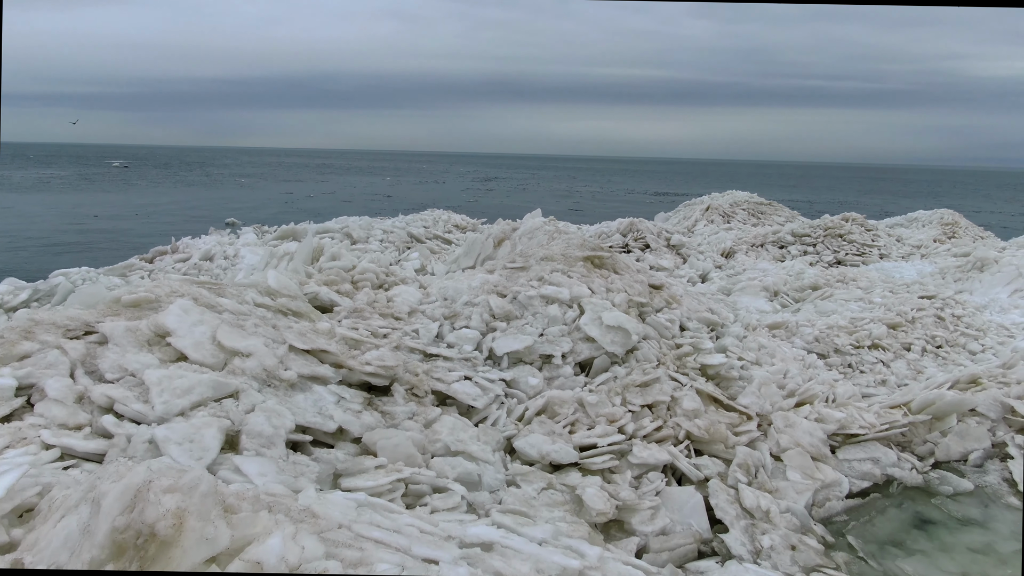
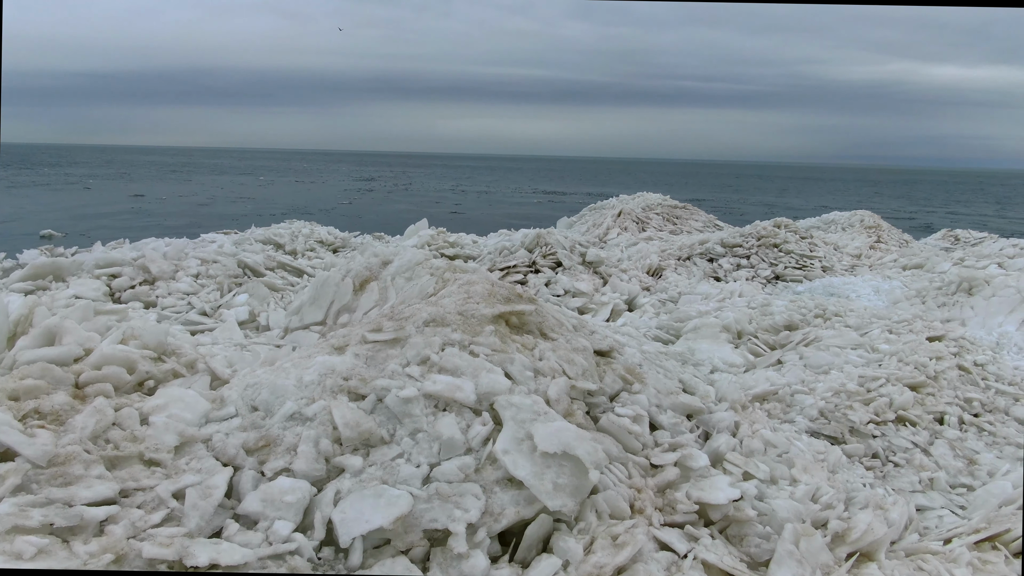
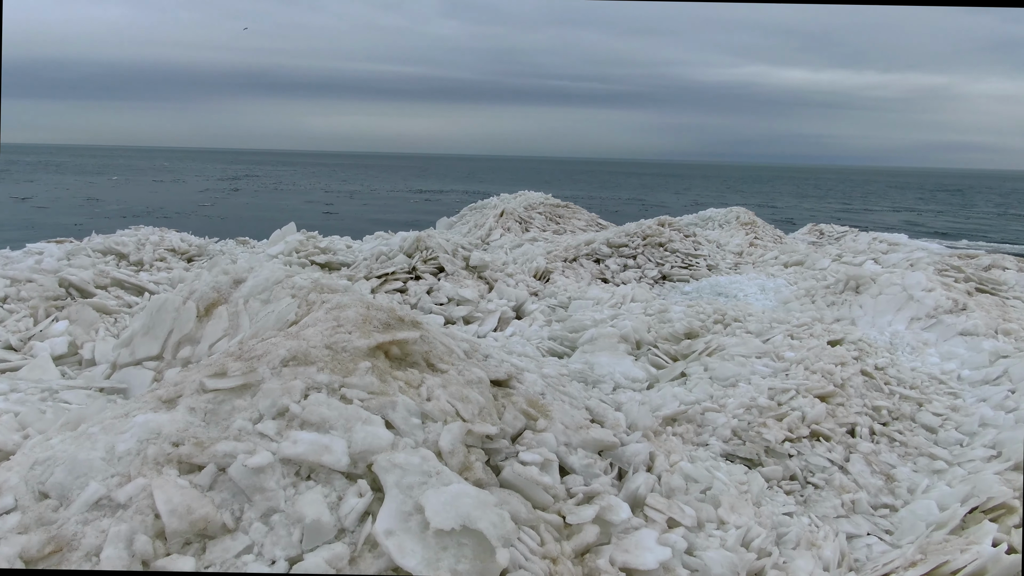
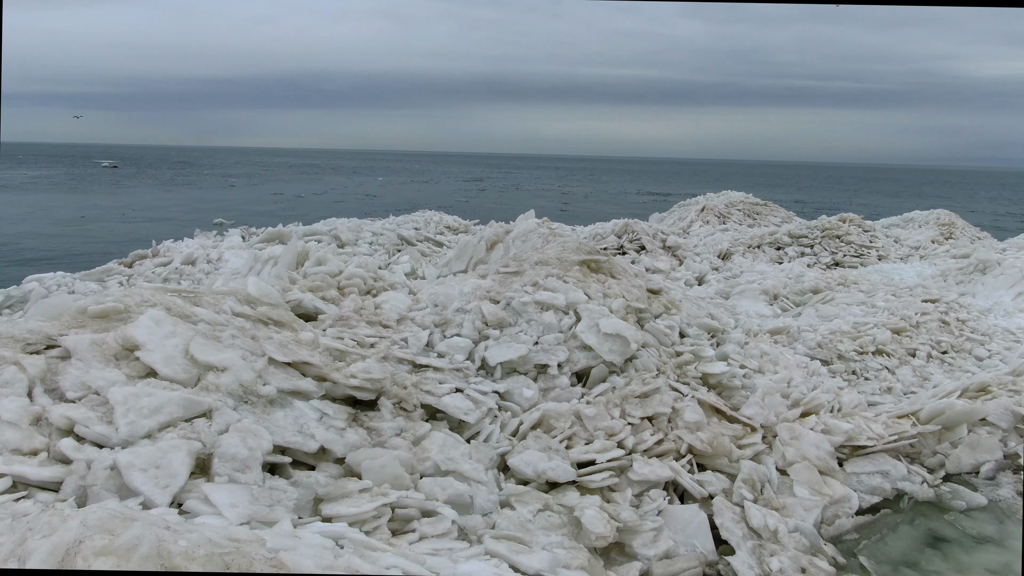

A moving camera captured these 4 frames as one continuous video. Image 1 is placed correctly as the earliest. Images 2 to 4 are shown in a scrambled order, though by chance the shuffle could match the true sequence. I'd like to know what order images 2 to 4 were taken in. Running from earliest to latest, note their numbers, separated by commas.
4, 2, 3
